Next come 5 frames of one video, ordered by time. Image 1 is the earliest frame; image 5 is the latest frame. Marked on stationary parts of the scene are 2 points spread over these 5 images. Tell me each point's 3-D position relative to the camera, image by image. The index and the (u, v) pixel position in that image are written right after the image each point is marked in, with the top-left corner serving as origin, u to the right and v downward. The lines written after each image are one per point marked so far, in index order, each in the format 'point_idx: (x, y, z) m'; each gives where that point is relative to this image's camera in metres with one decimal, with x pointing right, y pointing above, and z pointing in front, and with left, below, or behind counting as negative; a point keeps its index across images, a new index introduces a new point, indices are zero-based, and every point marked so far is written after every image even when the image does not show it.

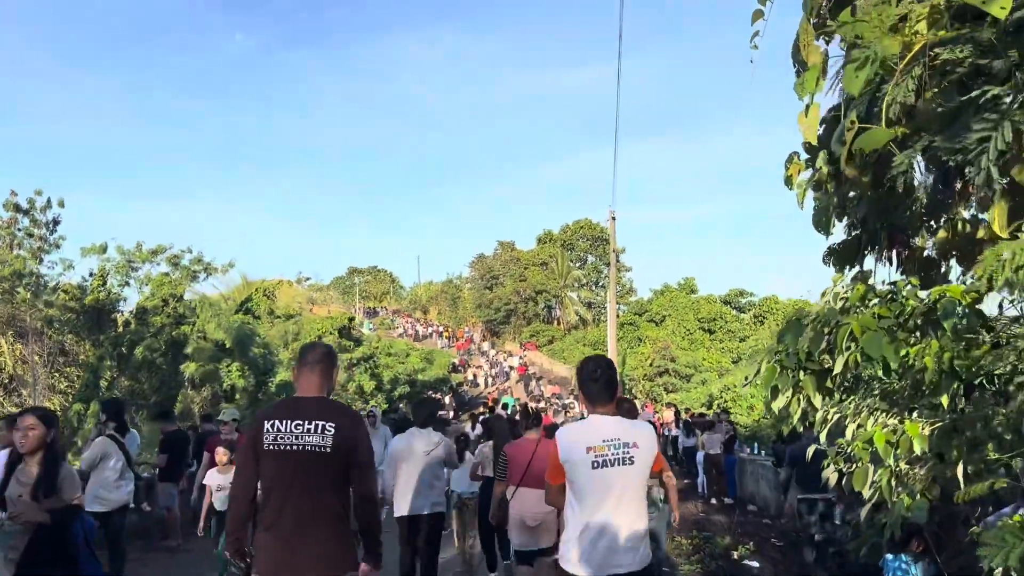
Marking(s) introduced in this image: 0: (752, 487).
0: (+4.0, -3.3, +13.2) m
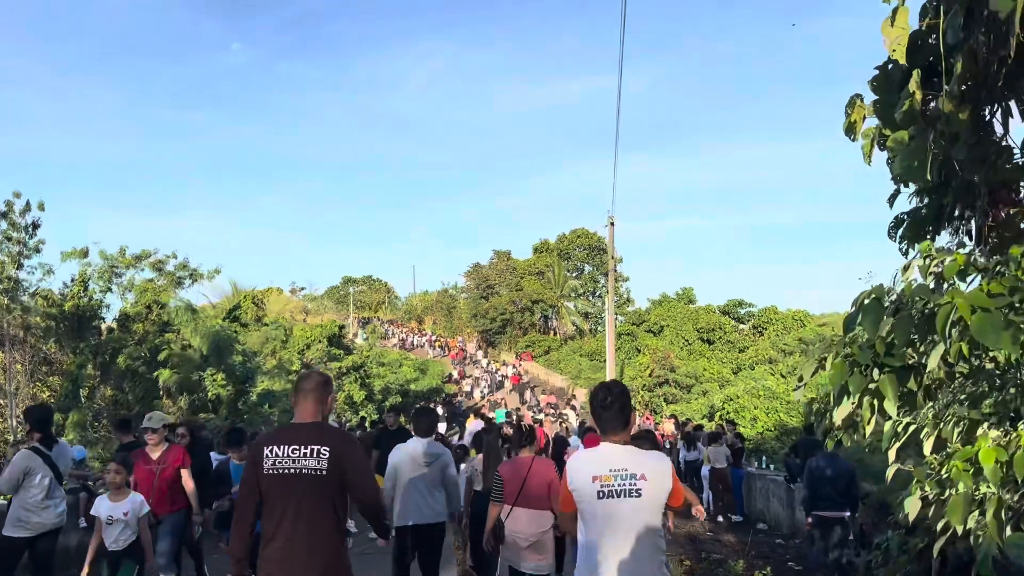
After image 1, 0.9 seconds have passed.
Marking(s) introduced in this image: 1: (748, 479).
0: (+3.8, -3.4, +12.4) m
1: (+3.8, -3.1, +12.9) m
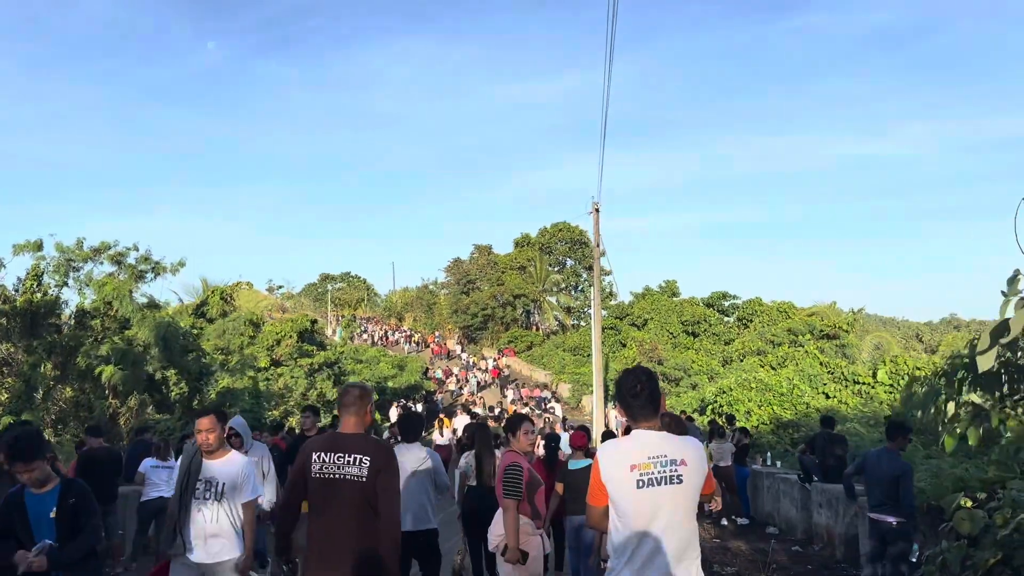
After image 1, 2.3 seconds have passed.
0: (+3.6, -3.1, +11.2) m
1: (+3.5, -2.8, +11.7) m
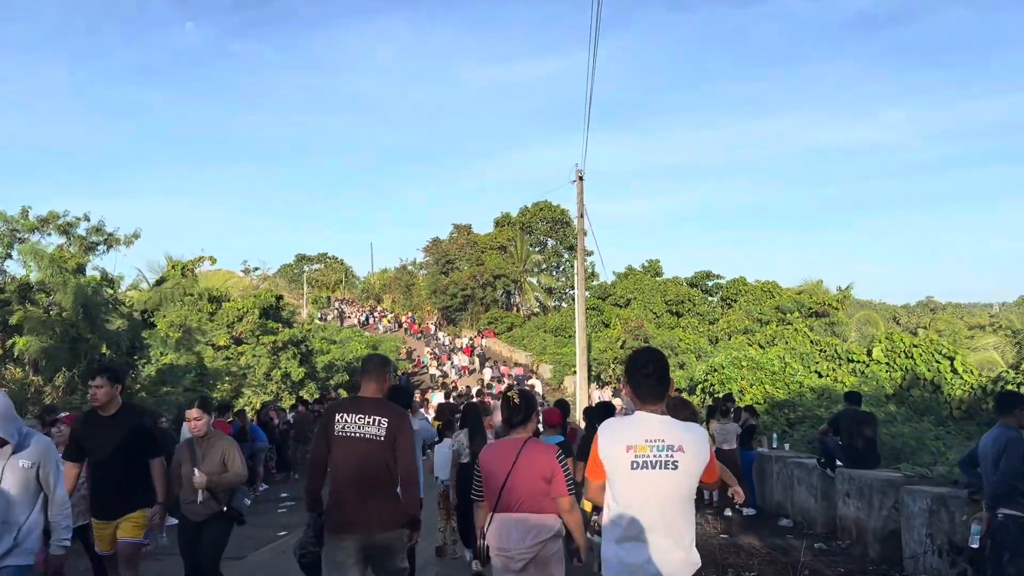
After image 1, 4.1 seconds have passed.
0: (+3.3, -2.6, +9.9) m
1: (+3.2, -2.3, +10.4) m
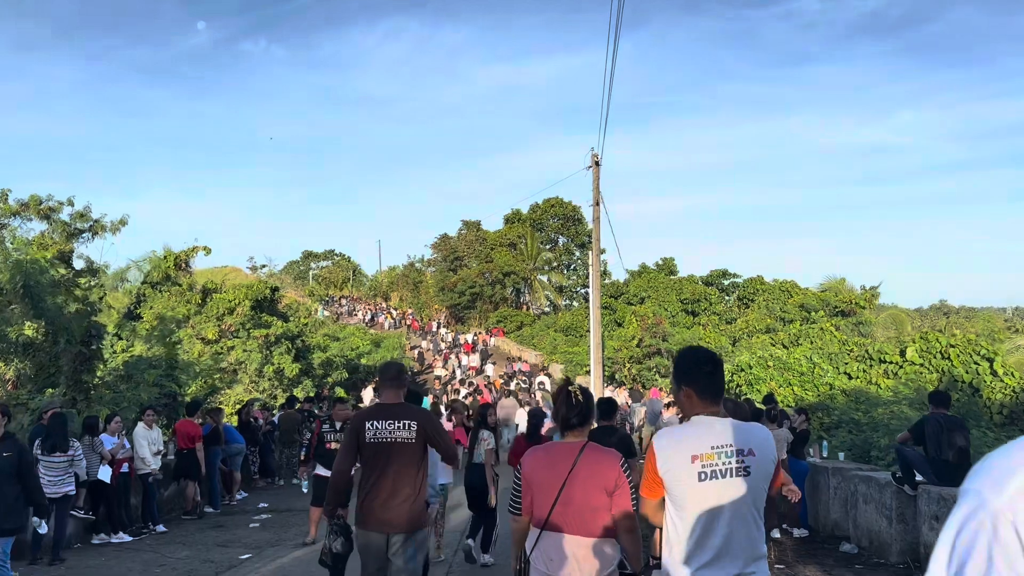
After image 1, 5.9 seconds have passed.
0: (+3.4, -2.4, +8.3) m
1: (+3.3, -2.1, +8.8) m
